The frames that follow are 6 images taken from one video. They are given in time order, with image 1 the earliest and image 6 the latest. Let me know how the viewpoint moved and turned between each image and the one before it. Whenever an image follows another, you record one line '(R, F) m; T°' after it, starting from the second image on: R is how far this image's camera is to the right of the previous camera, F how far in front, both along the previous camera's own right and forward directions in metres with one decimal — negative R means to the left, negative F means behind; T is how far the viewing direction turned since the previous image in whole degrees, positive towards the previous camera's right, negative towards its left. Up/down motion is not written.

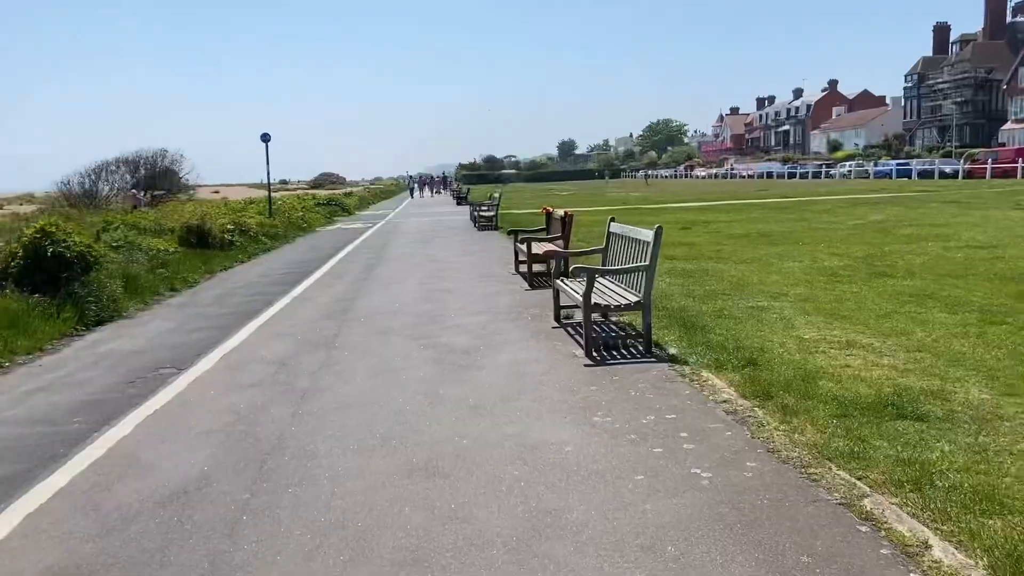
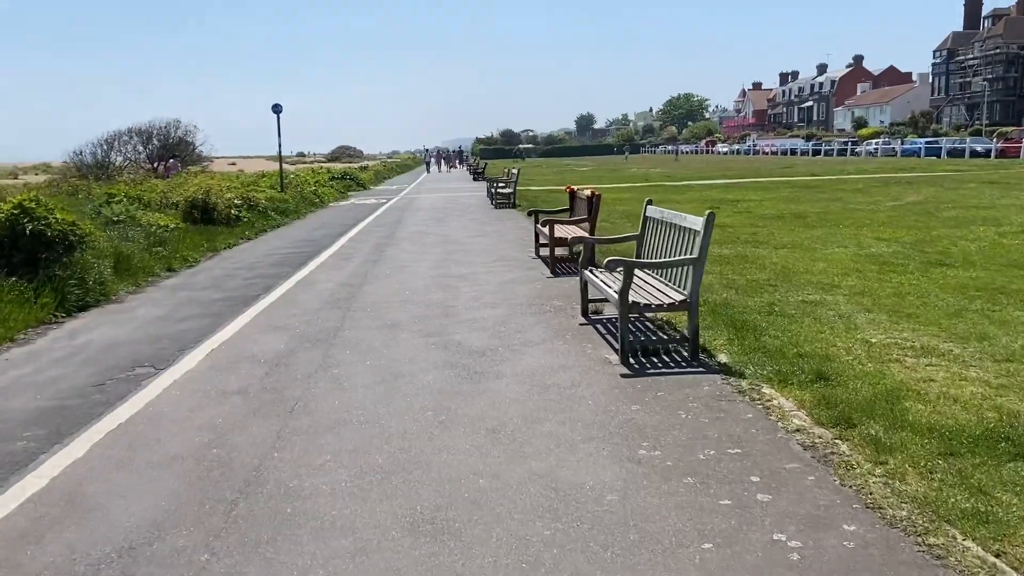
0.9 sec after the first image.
(-0.1, +1.1) m; -1°
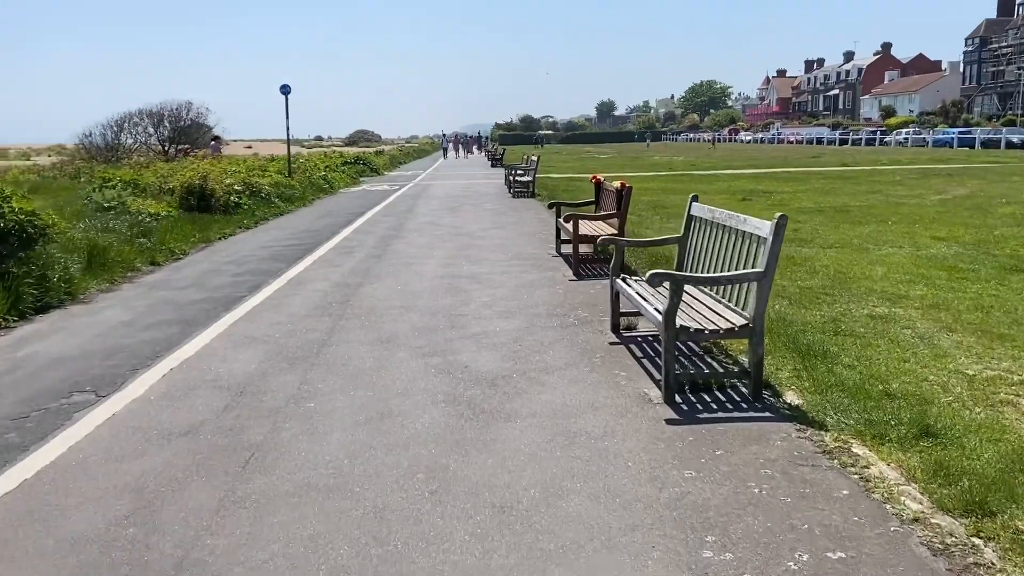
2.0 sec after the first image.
(0.0, +1.4) m; -1°
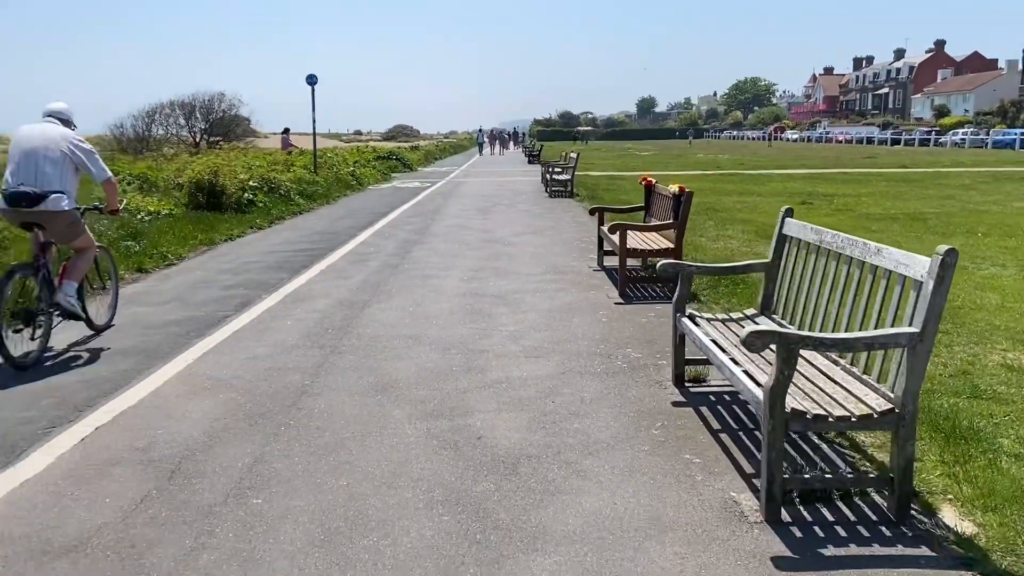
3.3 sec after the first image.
(0.0, +1.7) m; -2°
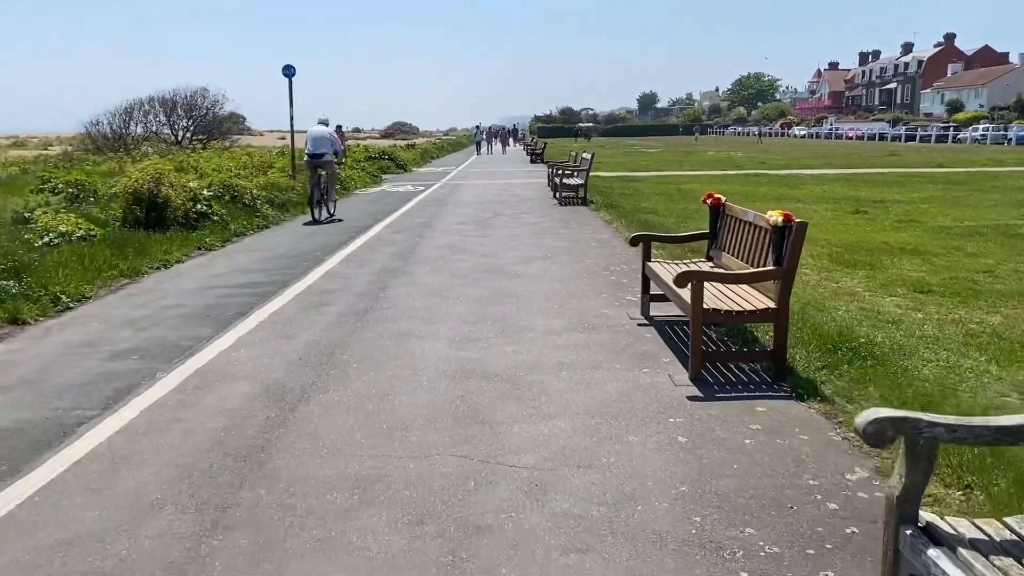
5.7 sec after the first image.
(-0.1, +3.1) m; 0°
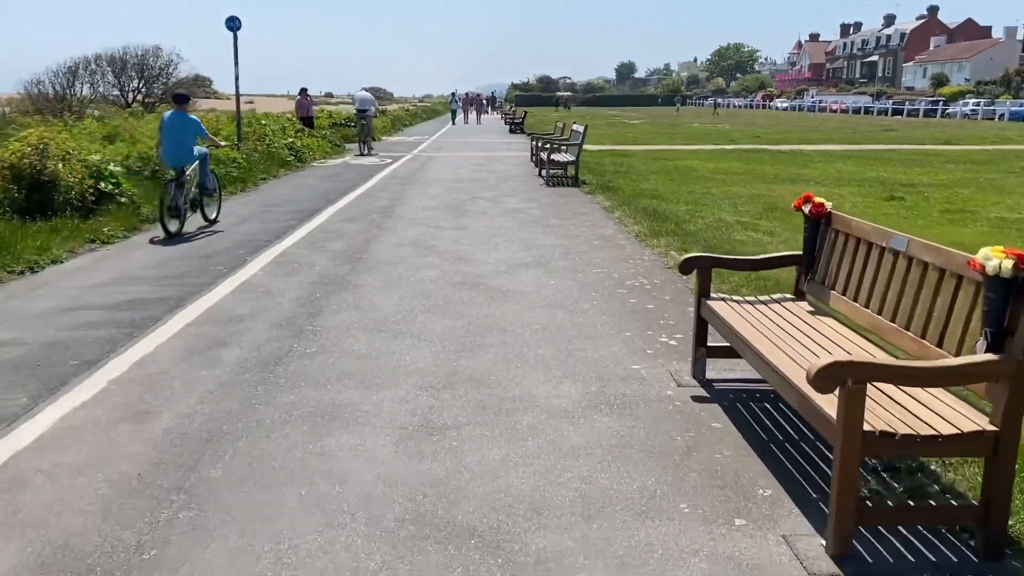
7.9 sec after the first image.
(-0.1, +2.8) m; +2°
